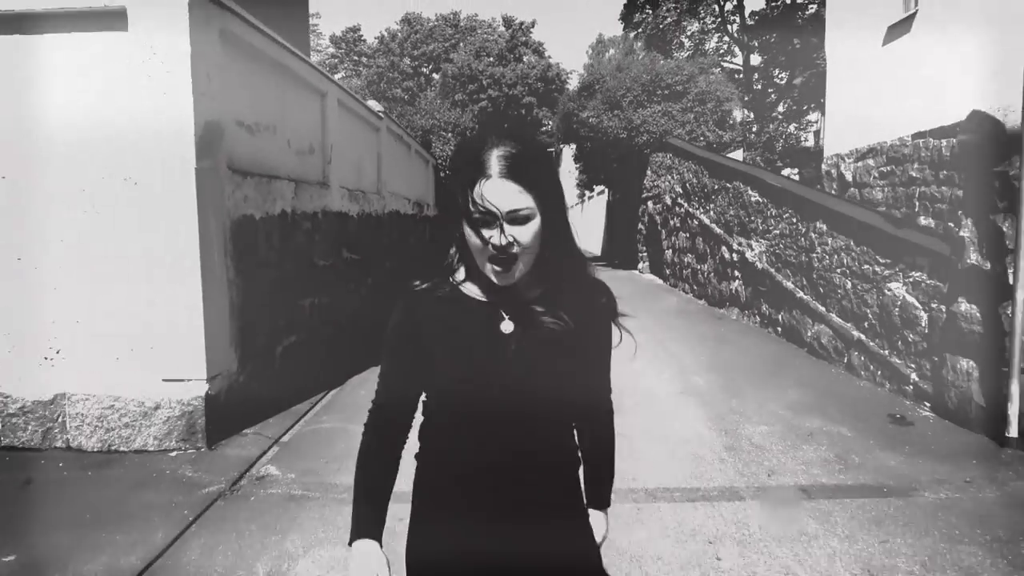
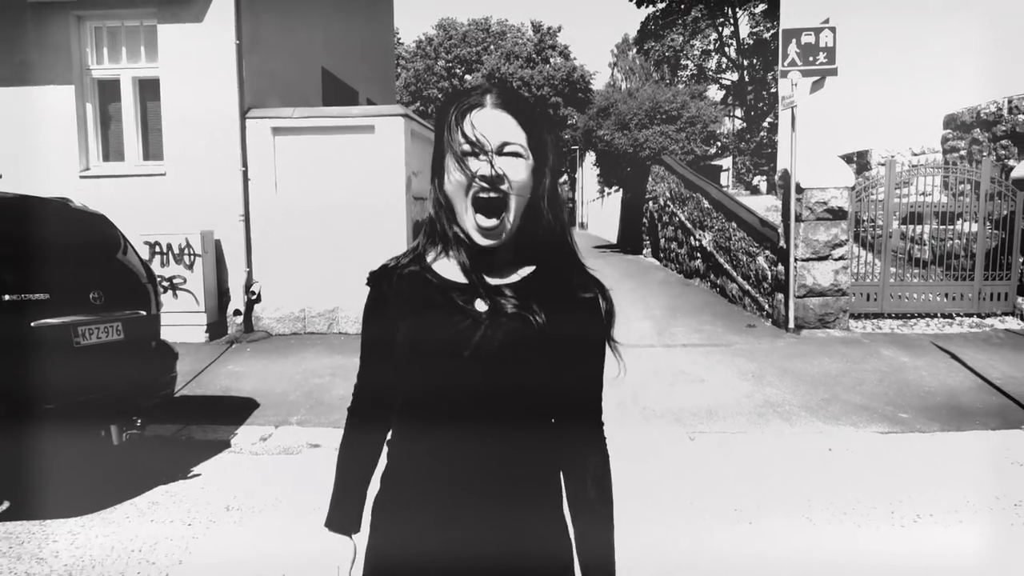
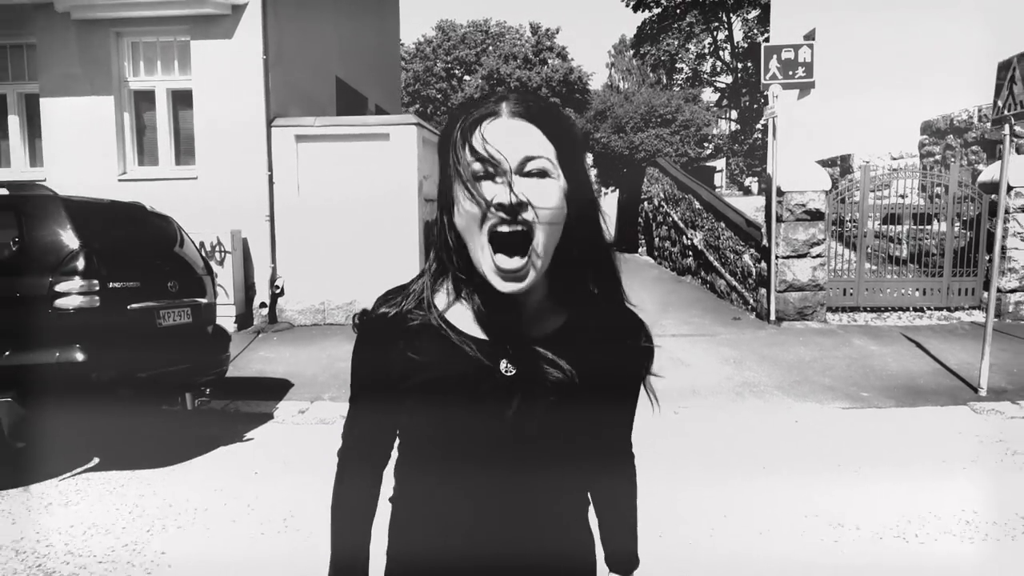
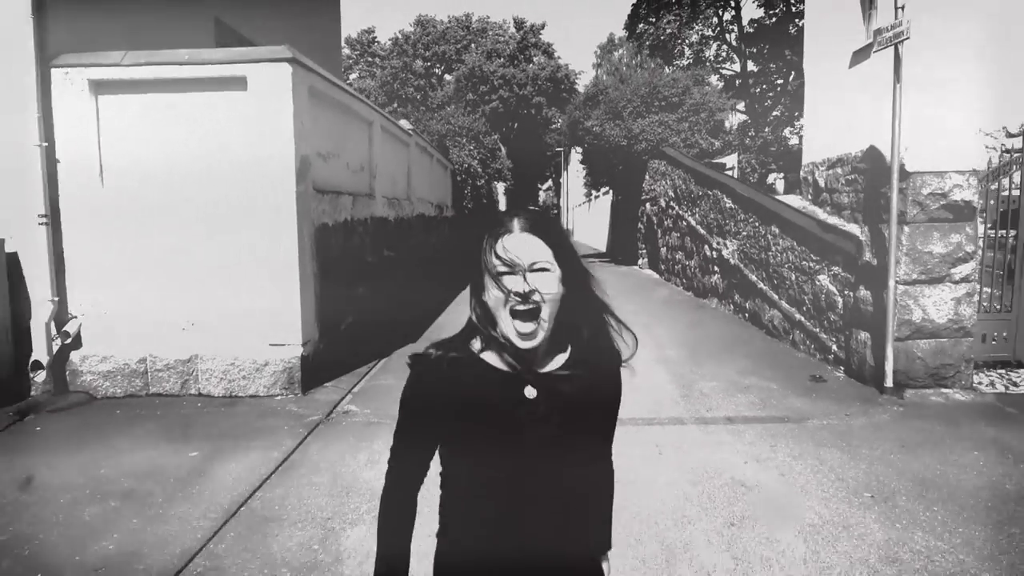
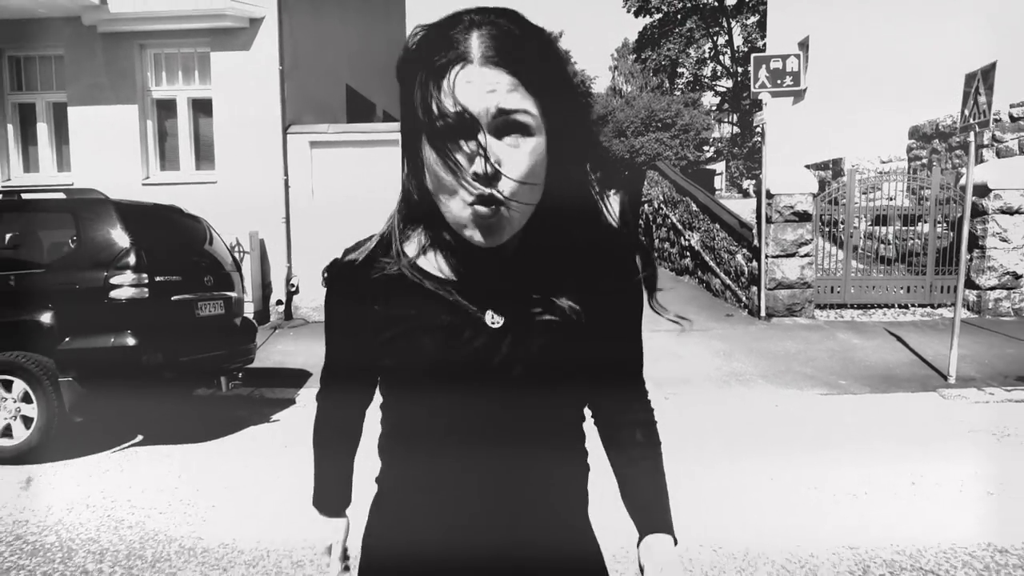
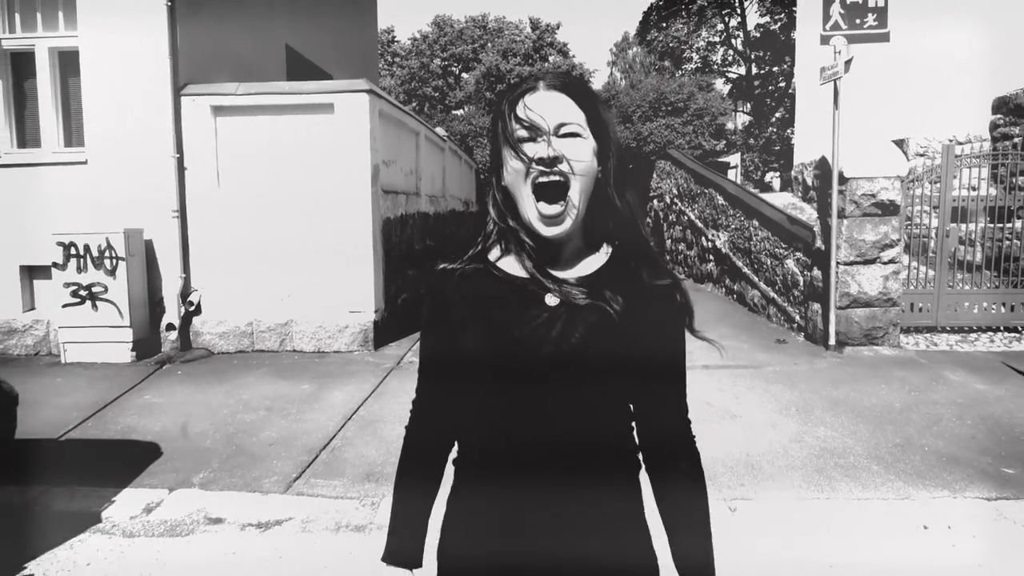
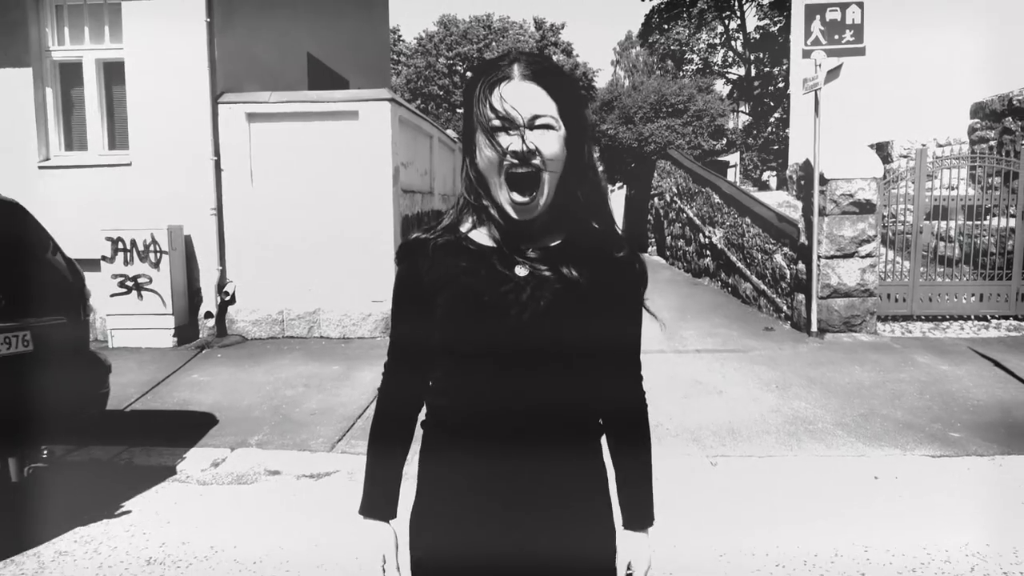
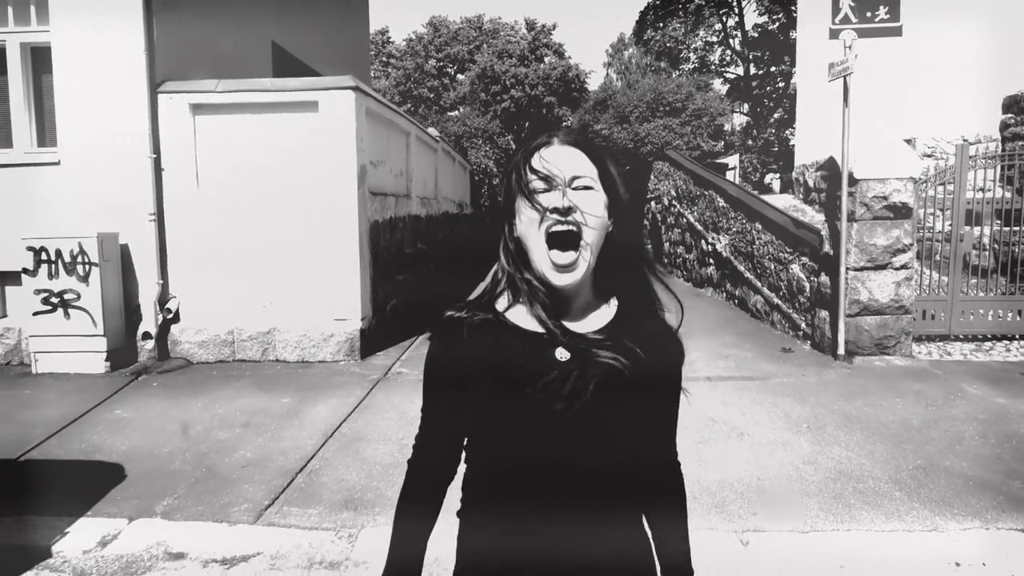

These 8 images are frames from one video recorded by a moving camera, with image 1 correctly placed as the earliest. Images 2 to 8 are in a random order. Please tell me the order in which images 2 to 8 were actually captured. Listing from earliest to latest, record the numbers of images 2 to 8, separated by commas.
4, 8, 6, 7, 2, 3, 5
